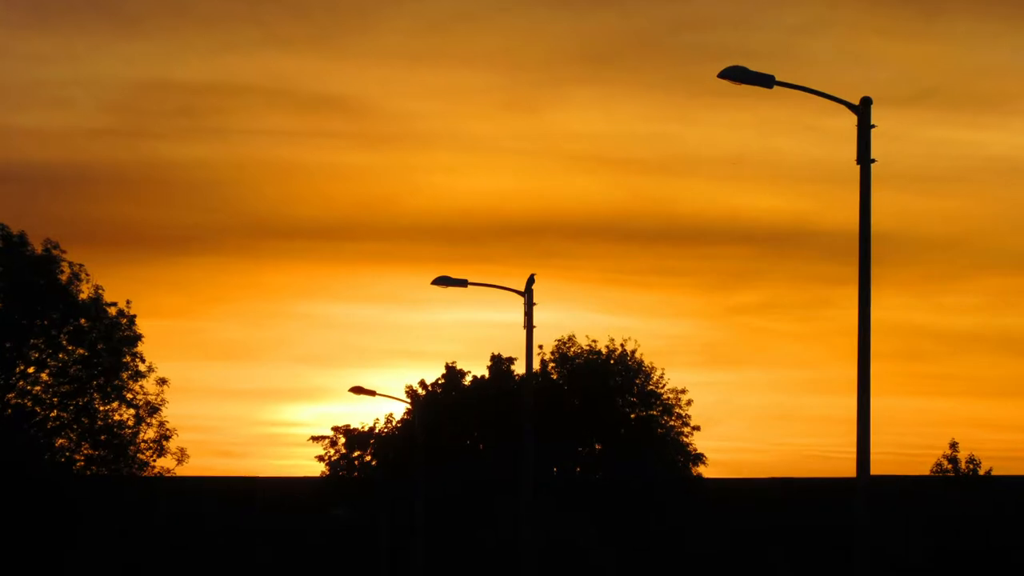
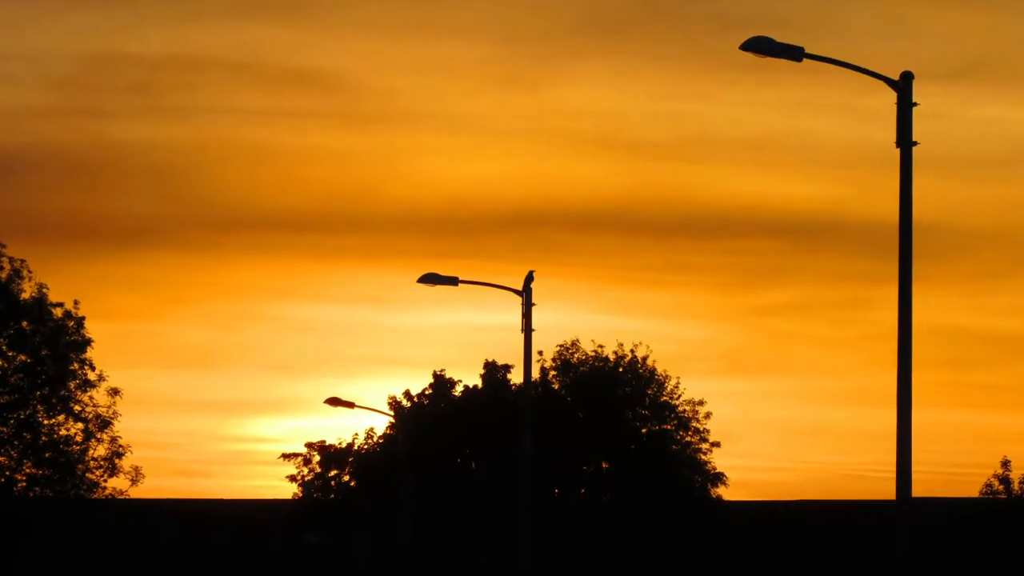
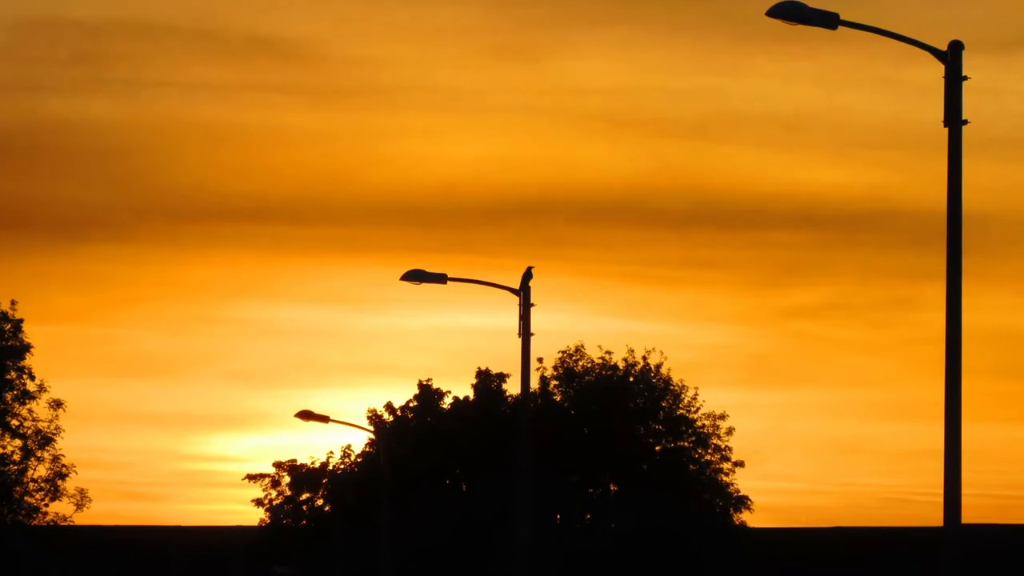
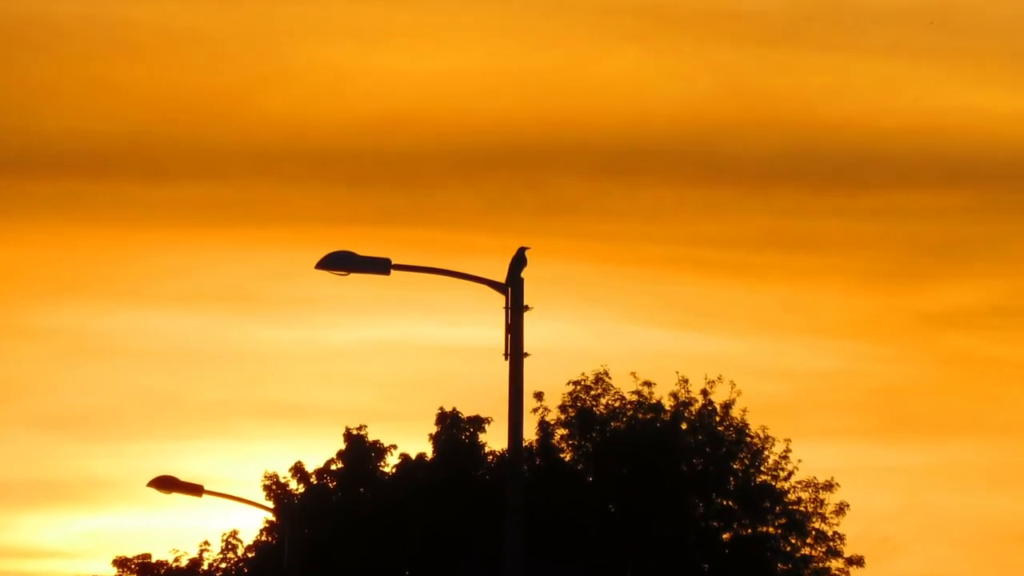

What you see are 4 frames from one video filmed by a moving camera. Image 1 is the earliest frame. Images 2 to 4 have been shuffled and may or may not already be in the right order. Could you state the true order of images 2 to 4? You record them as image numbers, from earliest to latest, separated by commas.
2, 3, 4
